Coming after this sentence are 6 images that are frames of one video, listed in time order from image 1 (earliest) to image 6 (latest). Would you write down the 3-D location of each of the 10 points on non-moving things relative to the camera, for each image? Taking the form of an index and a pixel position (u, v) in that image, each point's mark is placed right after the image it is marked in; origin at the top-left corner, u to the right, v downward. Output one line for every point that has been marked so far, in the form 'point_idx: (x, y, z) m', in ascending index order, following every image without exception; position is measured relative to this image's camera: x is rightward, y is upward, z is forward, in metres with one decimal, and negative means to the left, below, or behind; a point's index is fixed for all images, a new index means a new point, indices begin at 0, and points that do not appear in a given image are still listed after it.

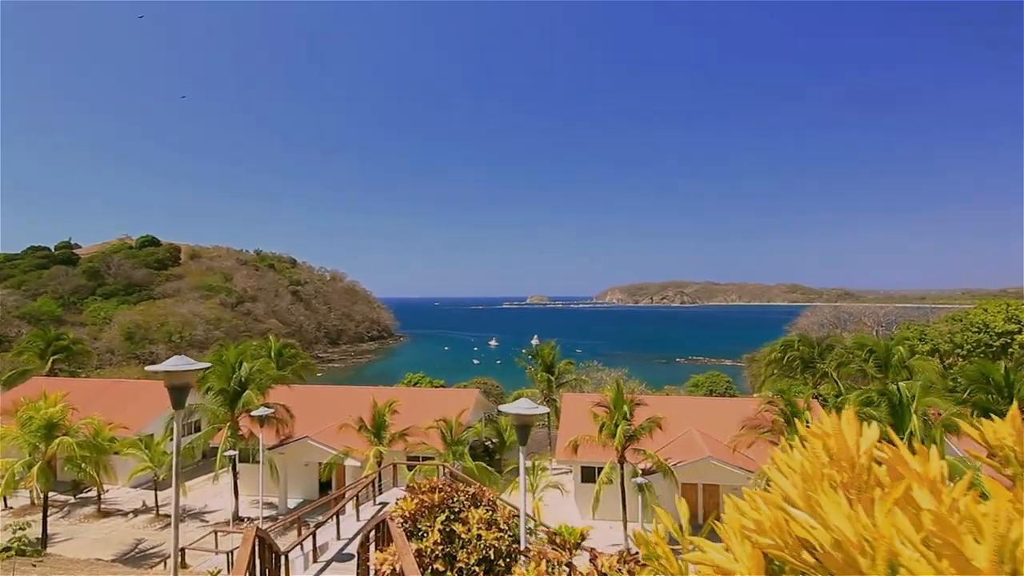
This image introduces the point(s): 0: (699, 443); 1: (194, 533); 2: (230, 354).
0: (+6.8, -5.7, +19.4) m
1: (-10.6, -8.1, +17.7) m
2: (-10.3, -2.5, +19.4) m
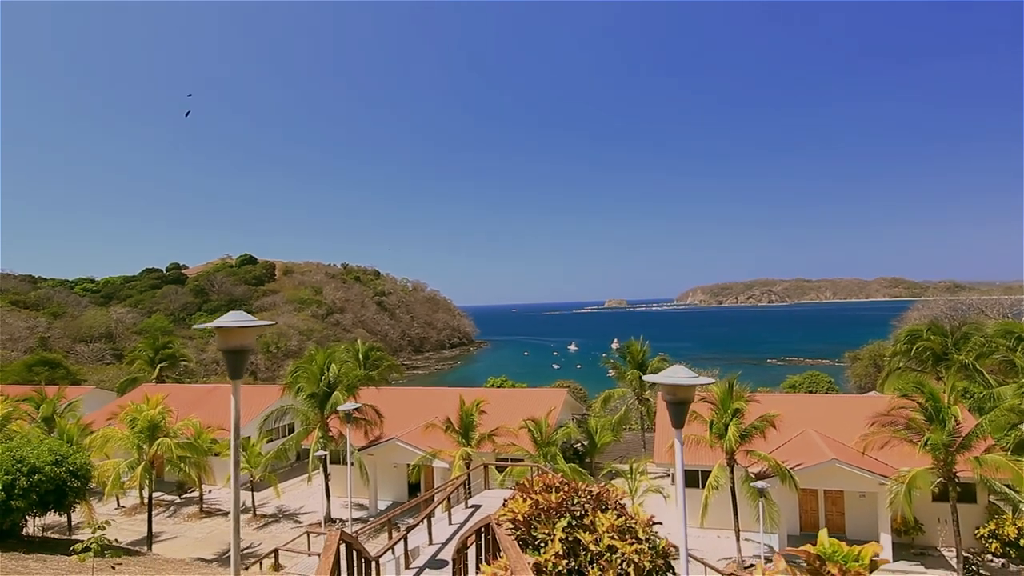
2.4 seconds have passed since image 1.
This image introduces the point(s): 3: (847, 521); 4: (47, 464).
0: (+9.9, -5.0, +17.1) m
1: (-7.5, -8.2, +17.7) m
2: (-7.1, -2.5, +19.5) m
3: (+11.2, -7.8, +17.7) m
4: (-11.8, -4.5, +13.4) m
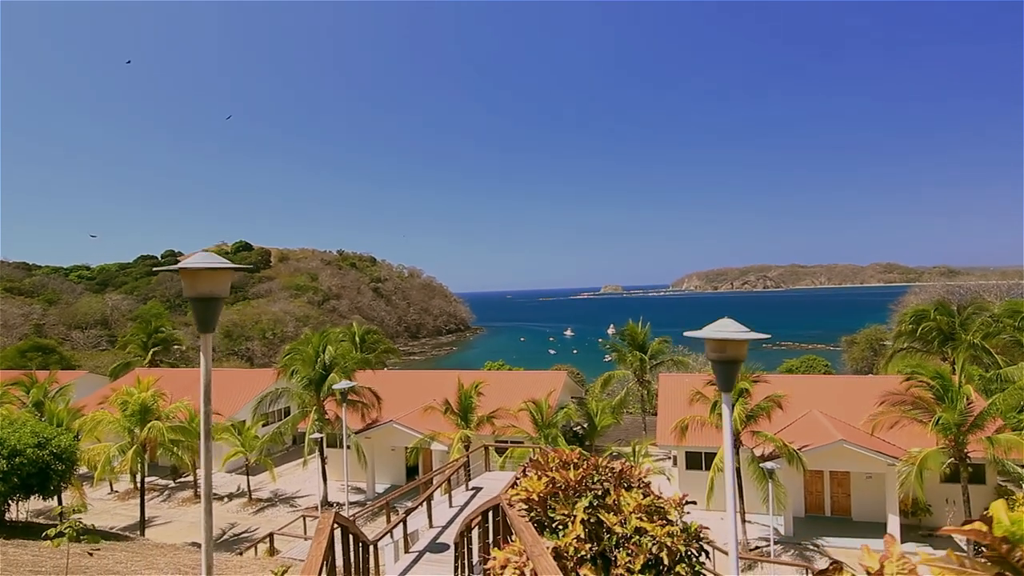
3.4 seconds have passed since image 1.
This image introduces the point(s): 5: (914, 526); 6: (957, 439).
0: (+9.9, -4.3, +16.8) m
1: (-7.4, -7.5, +17.4) m
2: (-7.1, -1.8, +19.0) m
3: (+11.2, -7.1, +17.4) m
4: (-11.7, -3.9, +13.0) m
5: (+12.9, -7.6, +16.9) m
6: (+12.3, -4.2, +14.7) m
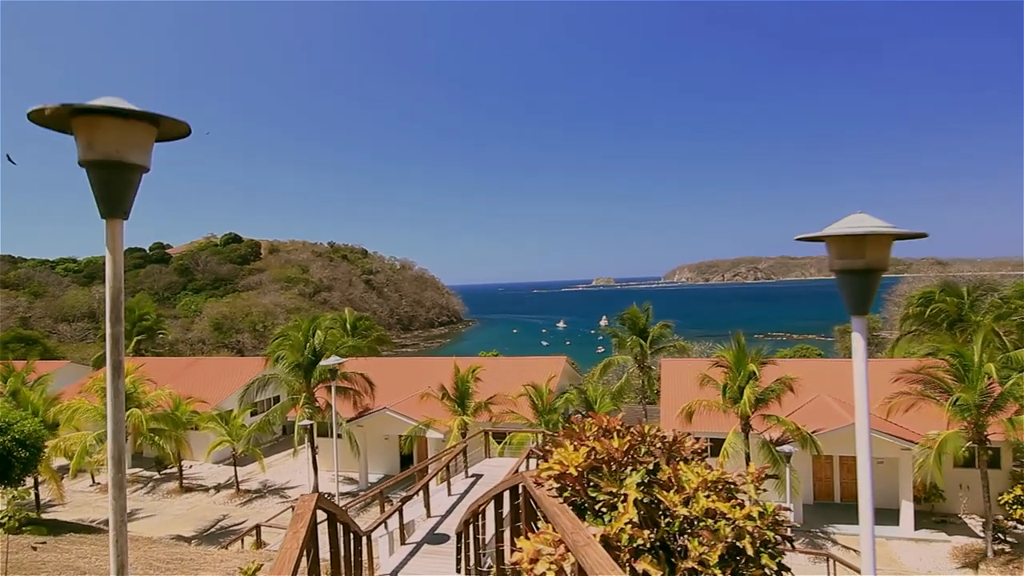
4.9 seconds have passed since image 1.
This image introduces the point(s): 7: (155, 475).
0: (+9.9, -3.7, +16.2) m
1: (-7.5, -6.9, +16.6) m
2: (-7.2, -1.2, +18.1) m
3: (+11.2, -6.4, +16.9) m
4: (-11.7, -3.4, +12.1) m
5: (+12.9, -6.9, +16.4) m
6: (+12.3, -3.5, +14.1) m
7: (-13.2, -6.9, +19.6) m
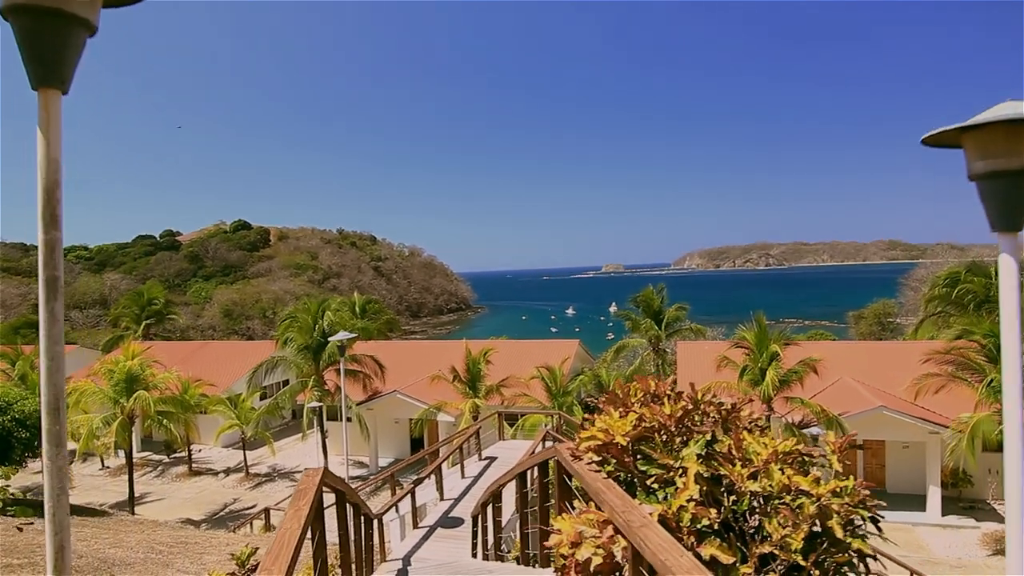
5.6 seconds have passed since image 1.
0: (+10.3, -3.0, +15.6) m
1: (-7.0, -6.3, +16.4) m
2: (-6.8, -0.6, +17.8) m
3: (+11.6, -5.7, +16.4) m
4: (-11.4, -2.9, +11.9) m
5: (+13.3, -6.2, +15.8) m
6: (+12.7, -2.9, +13.5) m
7: (-12.8, -6.3, +19.5) m
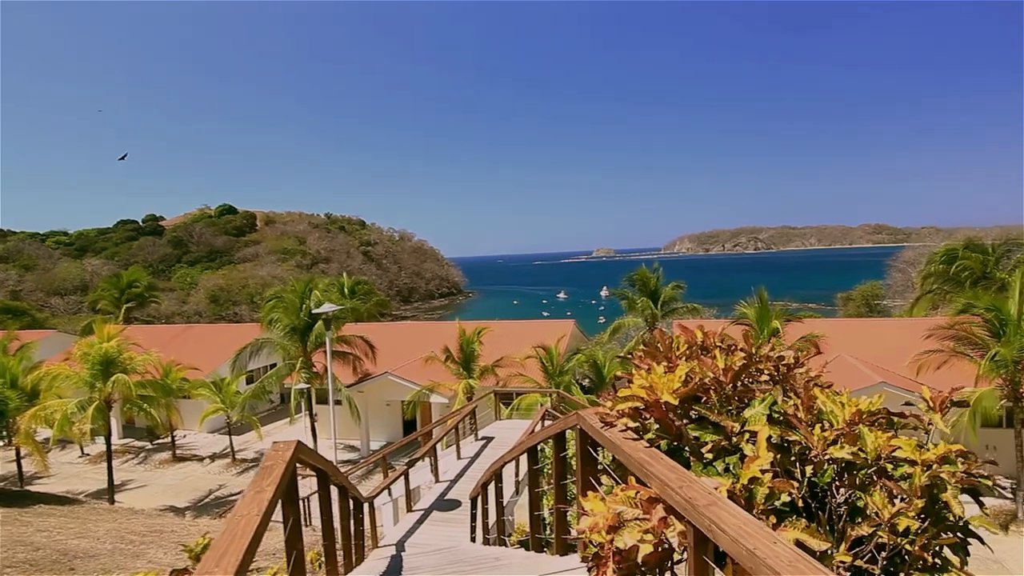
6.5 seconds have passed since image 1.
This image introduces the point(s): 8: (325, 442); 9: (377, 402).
0: (+10.2, -2.3, +15.3) m
1: (-7.2, -5.7, +15.8) m
2: (-7.0, +0.1, +17.1) m
3: (+11.5, -5.0, +16.2) m
4: (-11.4, -2.4, +11.2) m
5: (+13.1, -5.5, +15.7) m
6: (+12.6, -2.2, +13.3) m
7: (-13.0, -5.6, +18.9) m
8: (-6.7, -5.5, +19.0) m
9: (-4.7, -4.0, +18.6) m
